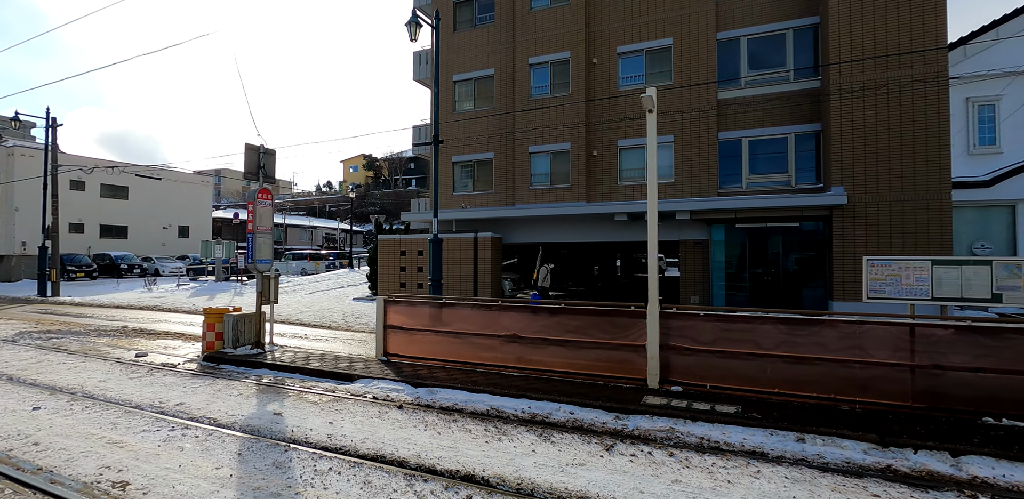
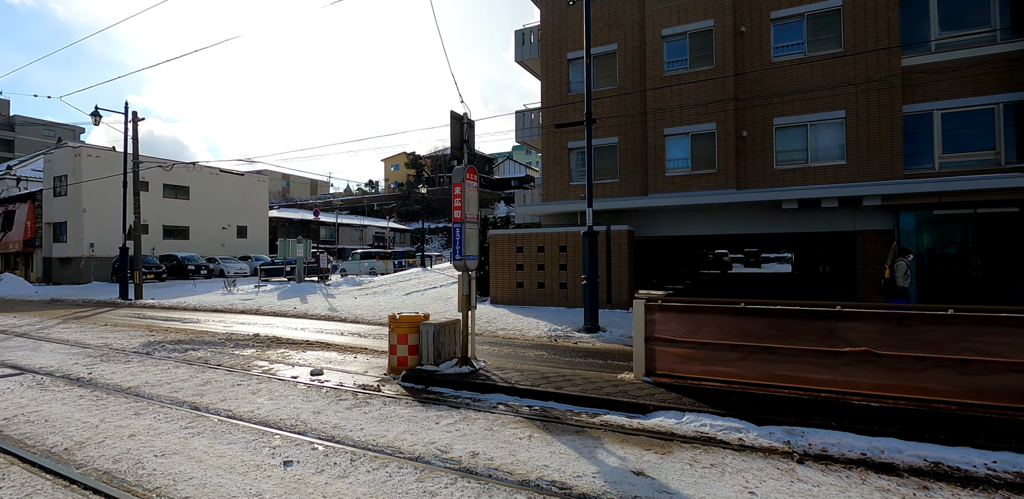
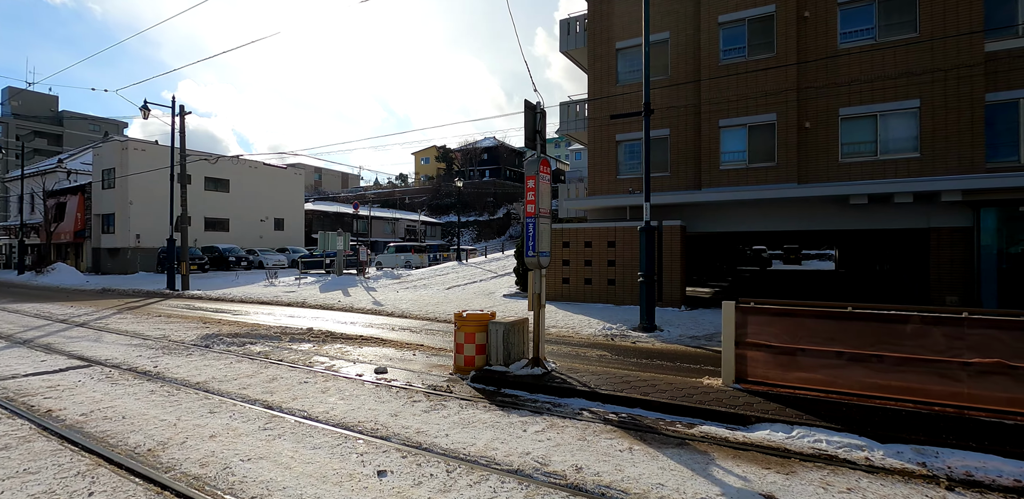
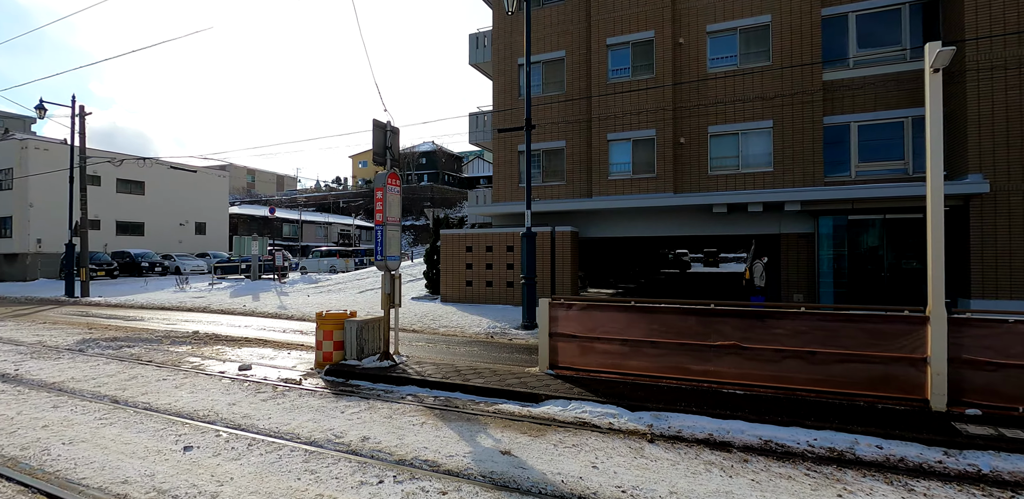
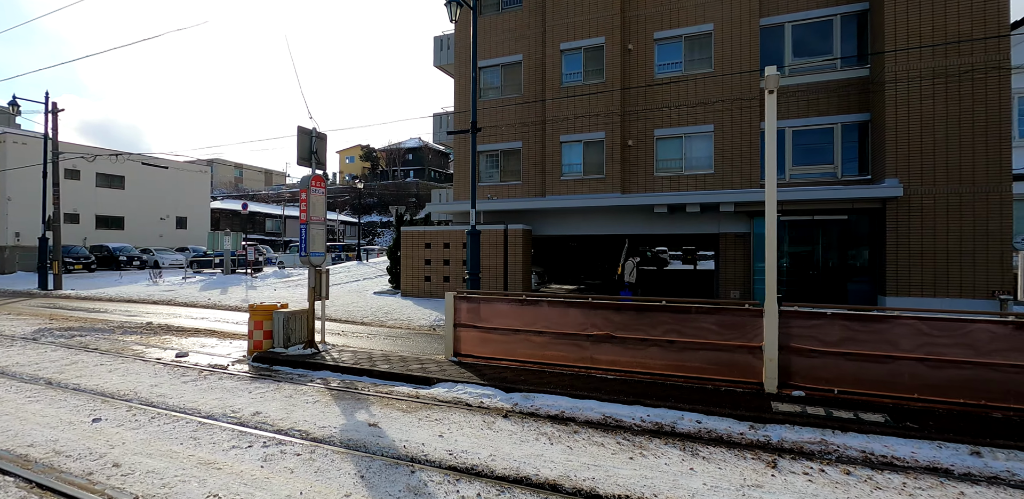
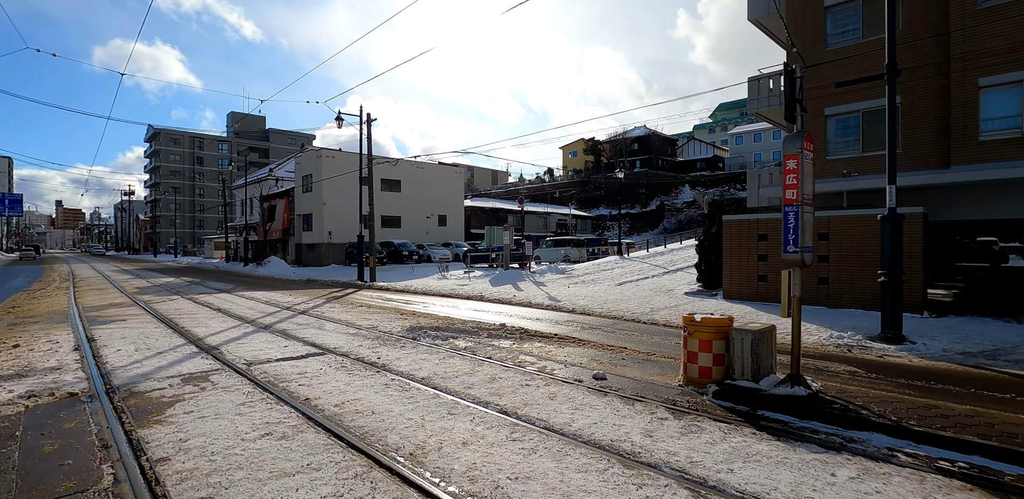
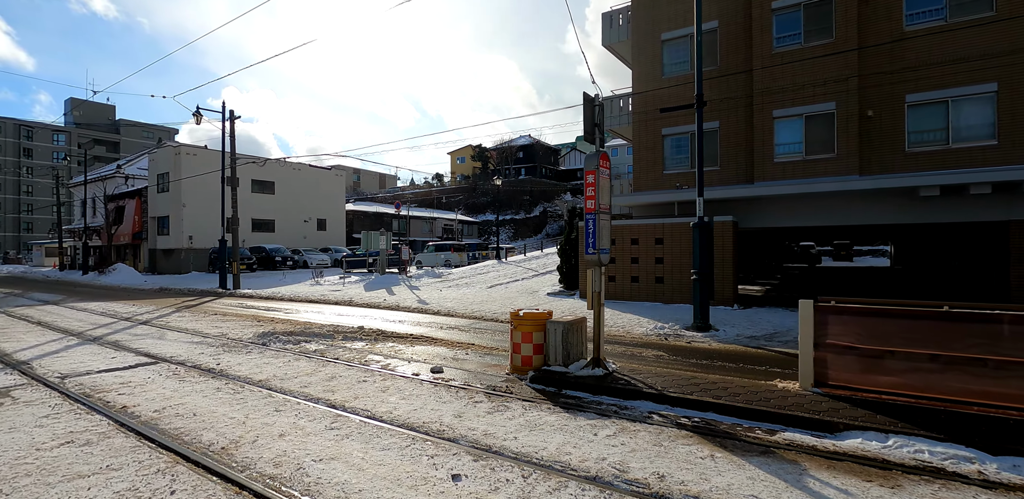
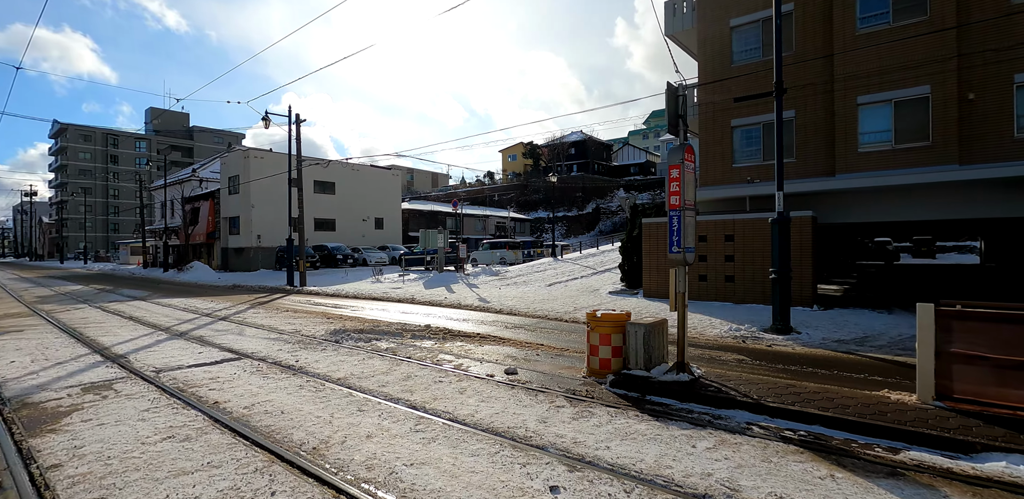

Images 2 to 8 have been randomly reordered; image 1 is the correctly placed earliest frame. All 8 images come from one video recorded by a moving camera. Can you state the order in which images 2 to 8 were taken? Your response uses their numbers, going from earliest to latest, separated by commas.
5, 4, 2, 3, 7, 8, 6
